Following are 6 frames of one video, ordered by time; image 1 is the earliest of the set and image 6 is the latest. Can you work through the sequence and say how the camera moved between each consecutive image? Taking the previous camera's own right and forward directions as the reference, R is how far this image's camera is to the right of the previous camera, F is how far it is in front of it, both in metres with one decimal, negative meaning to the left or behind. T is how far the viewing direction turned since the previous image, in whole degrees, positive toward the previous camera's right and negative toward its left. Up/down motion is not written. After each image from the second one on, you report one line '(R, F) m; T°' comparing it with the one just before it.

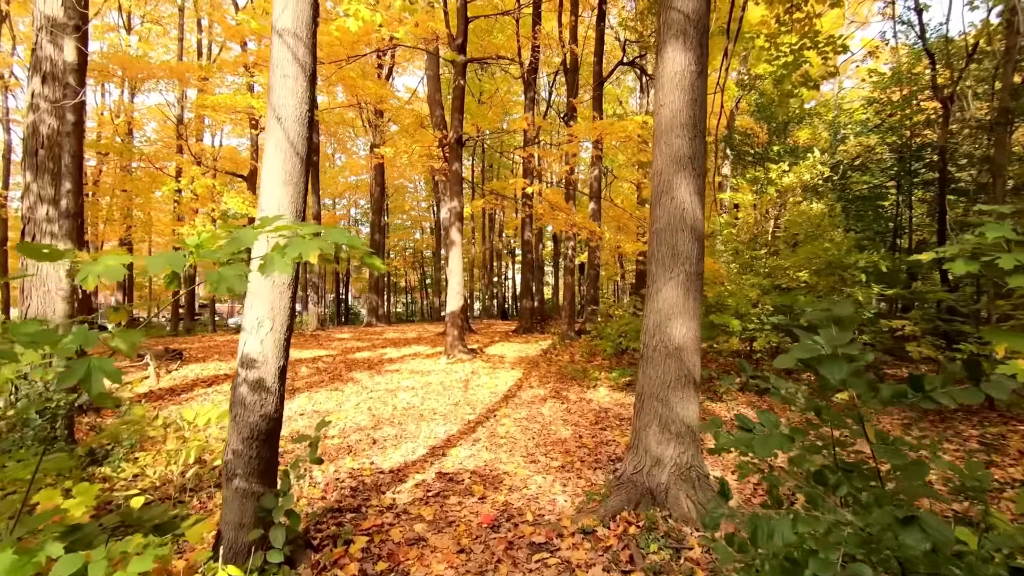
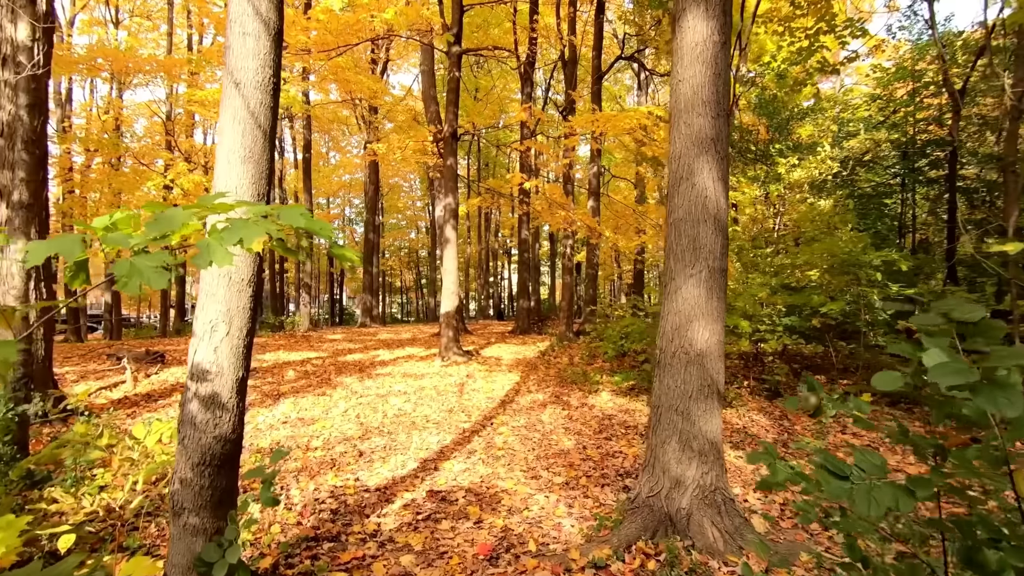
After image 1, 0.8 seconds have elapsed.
(0.0, +0.4) m; +1°
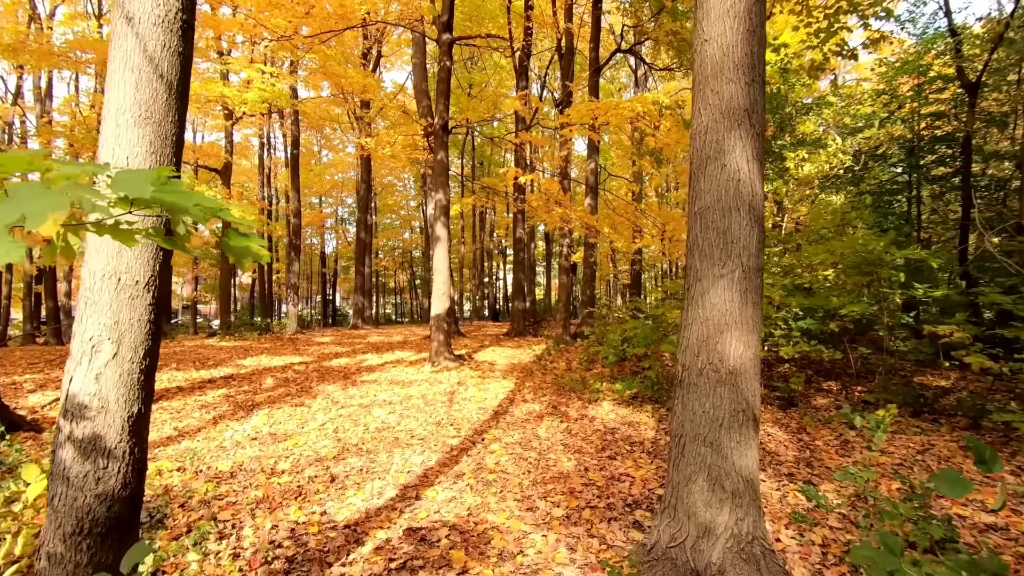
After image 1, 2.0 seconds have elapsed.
(0.0, +0.5) m; +1°
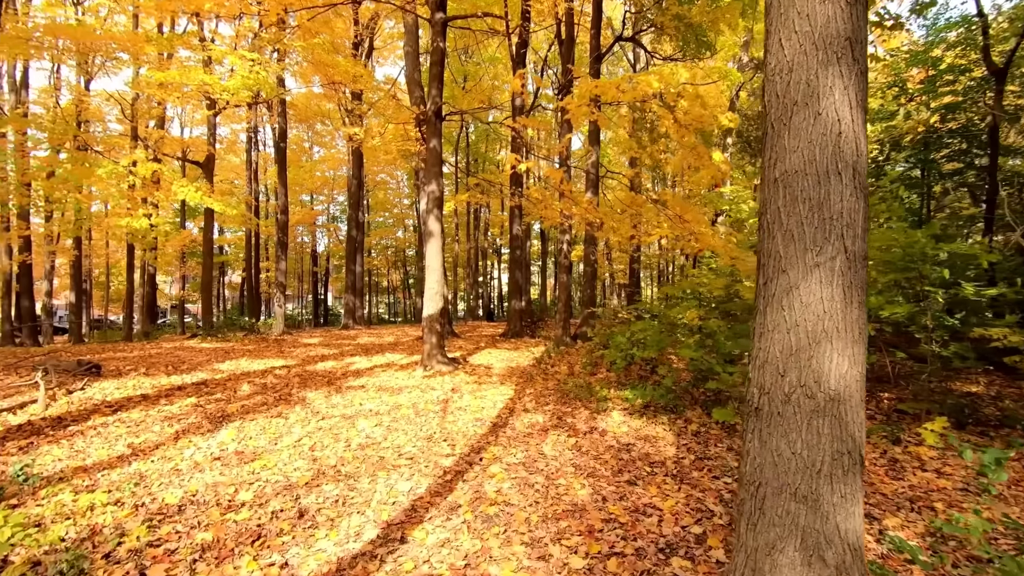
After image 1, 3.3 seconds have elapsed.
(-0.1, +0.7) m; +1°
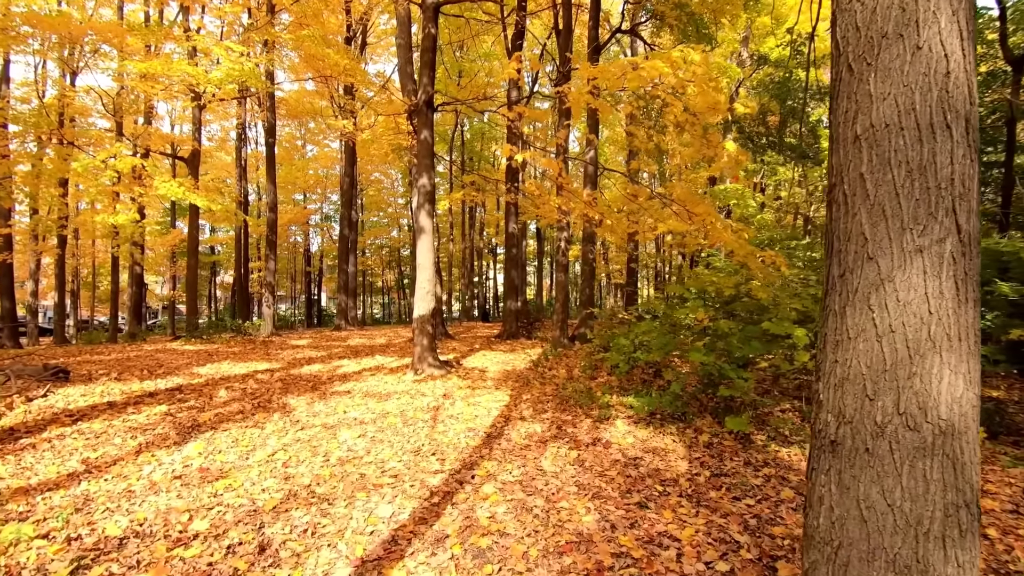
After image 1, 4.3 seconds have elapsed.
(0.0, +0.5) m; +1°
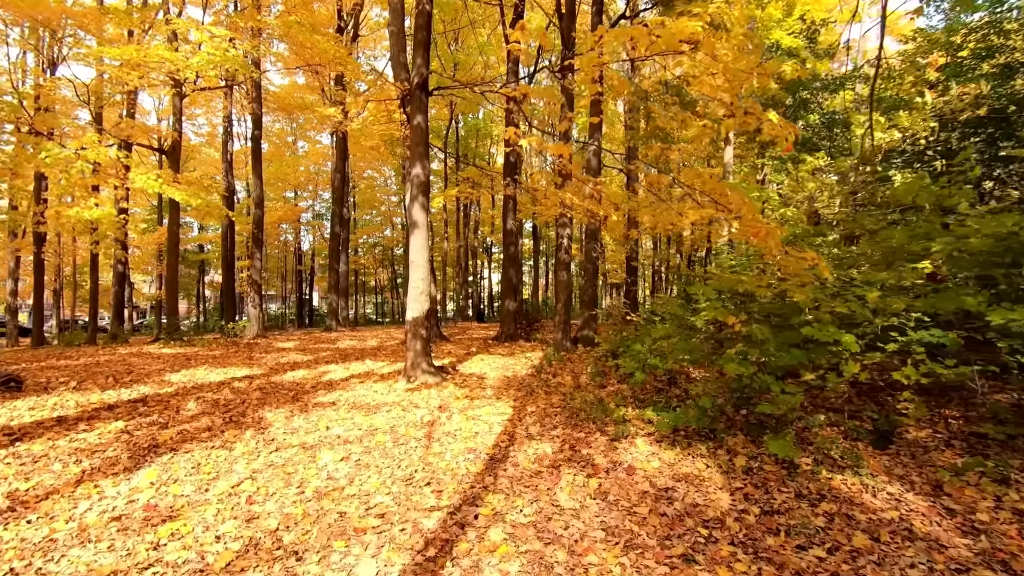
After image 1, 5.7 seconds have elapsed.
(-0.1, +0.7) m; +1°
